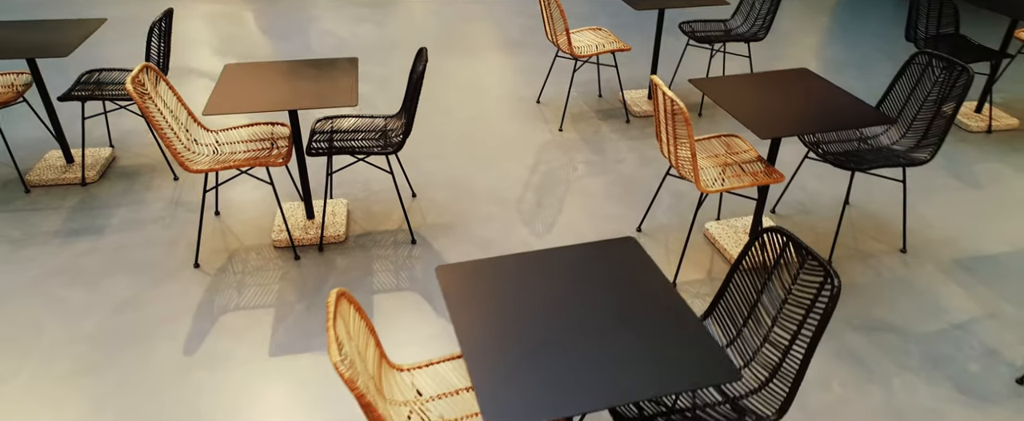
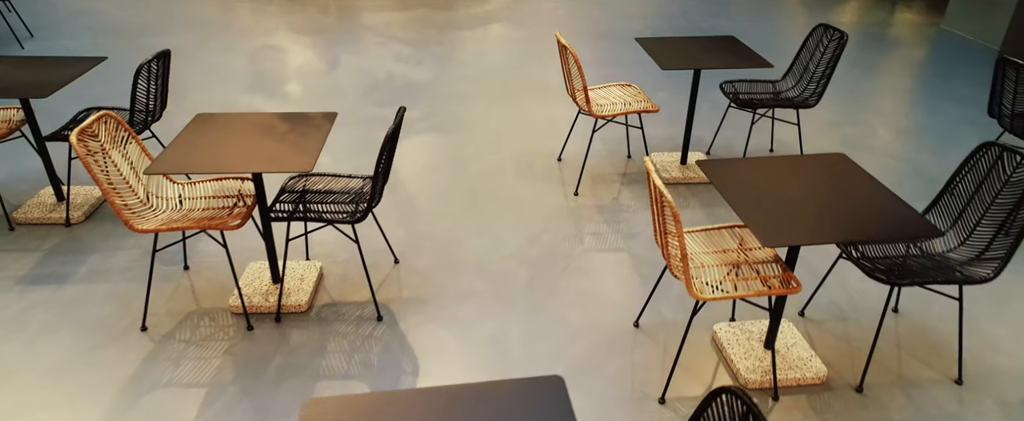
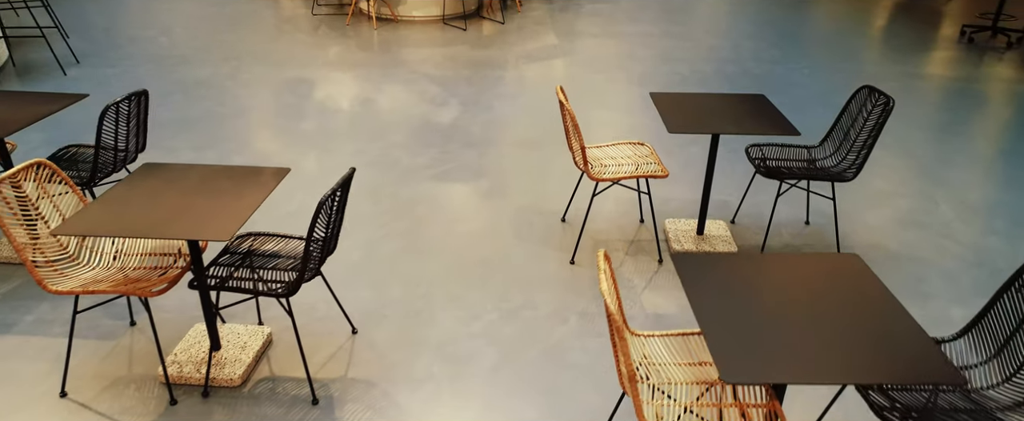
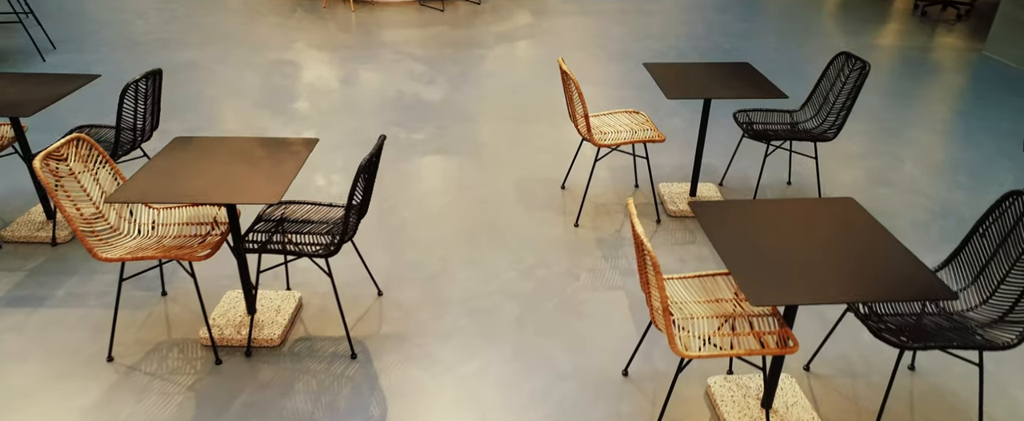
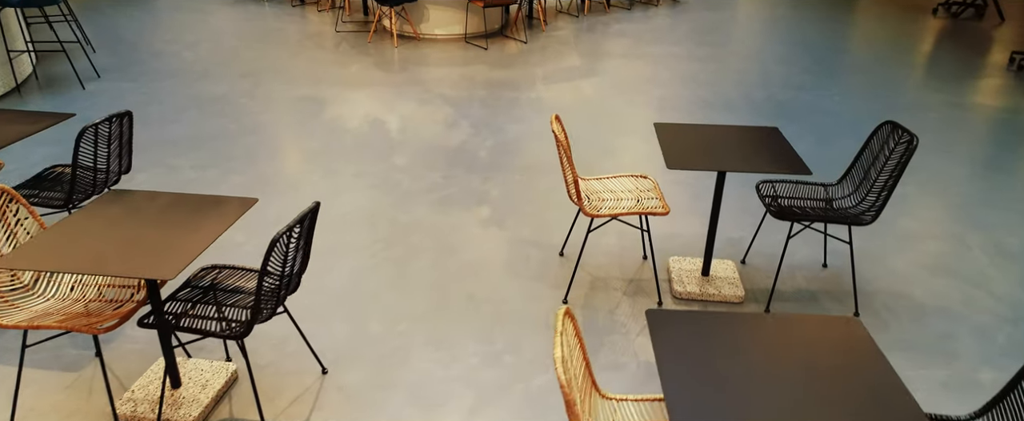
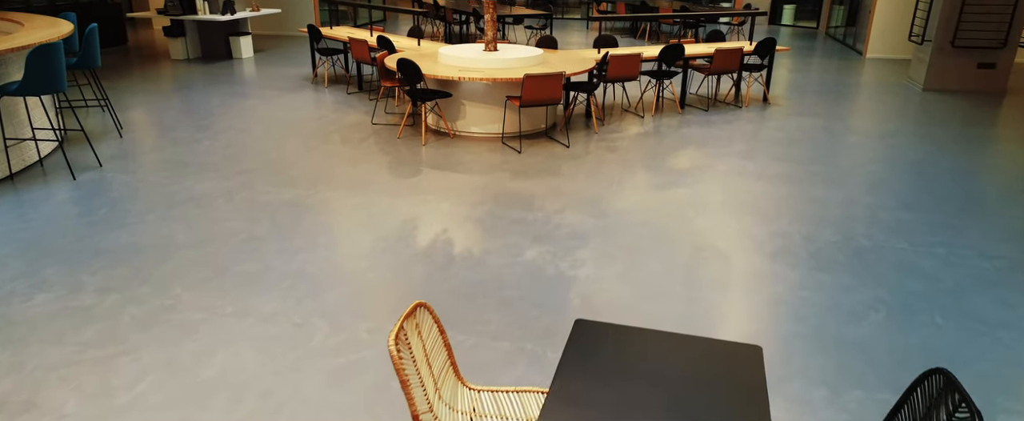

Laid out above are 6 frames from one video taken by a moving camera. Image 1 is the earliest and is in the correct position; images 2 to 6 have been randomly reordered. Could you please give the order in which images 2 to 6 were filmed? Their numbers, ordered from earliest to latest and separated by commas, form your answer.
2, 4, 3, 5, 6
